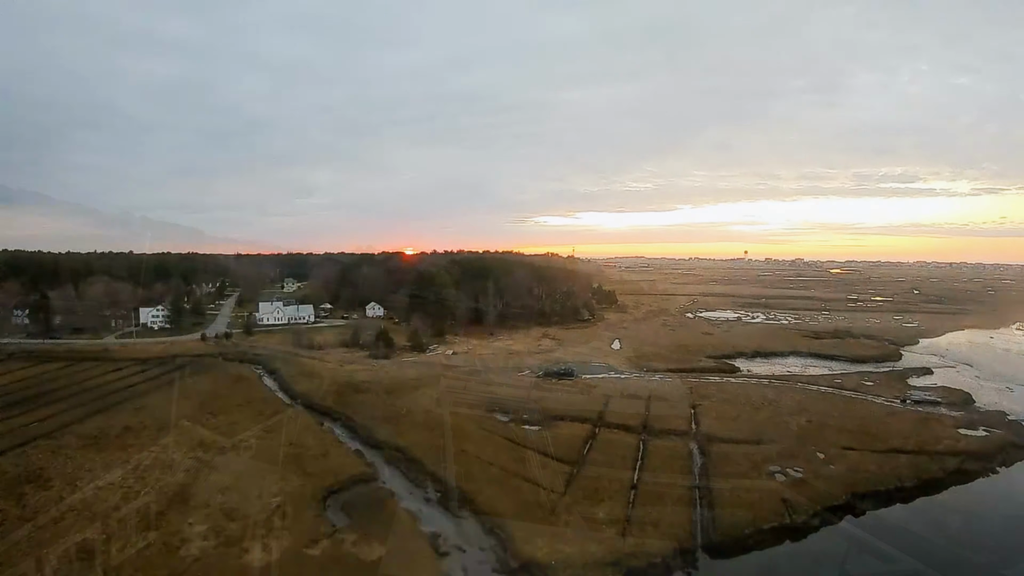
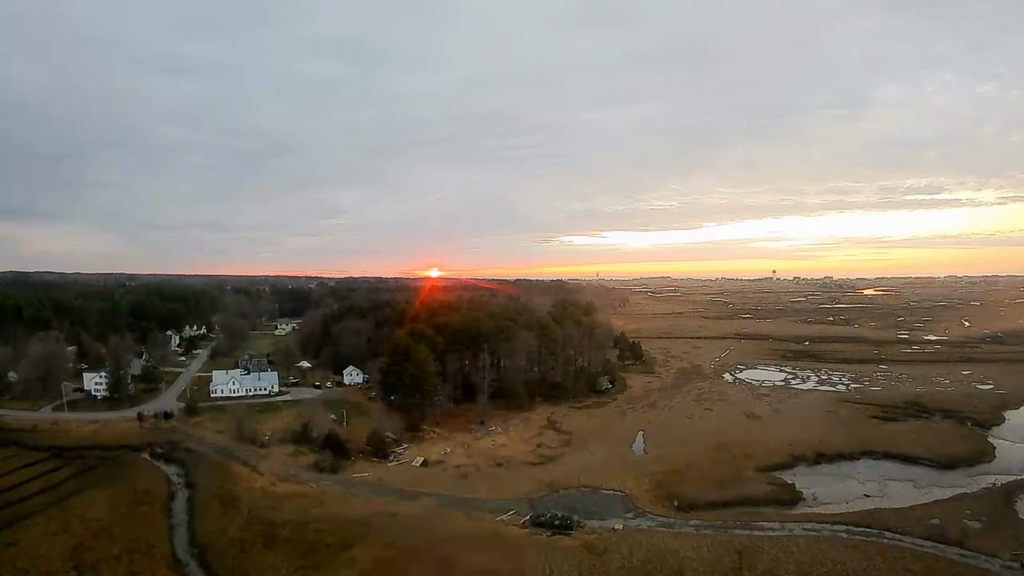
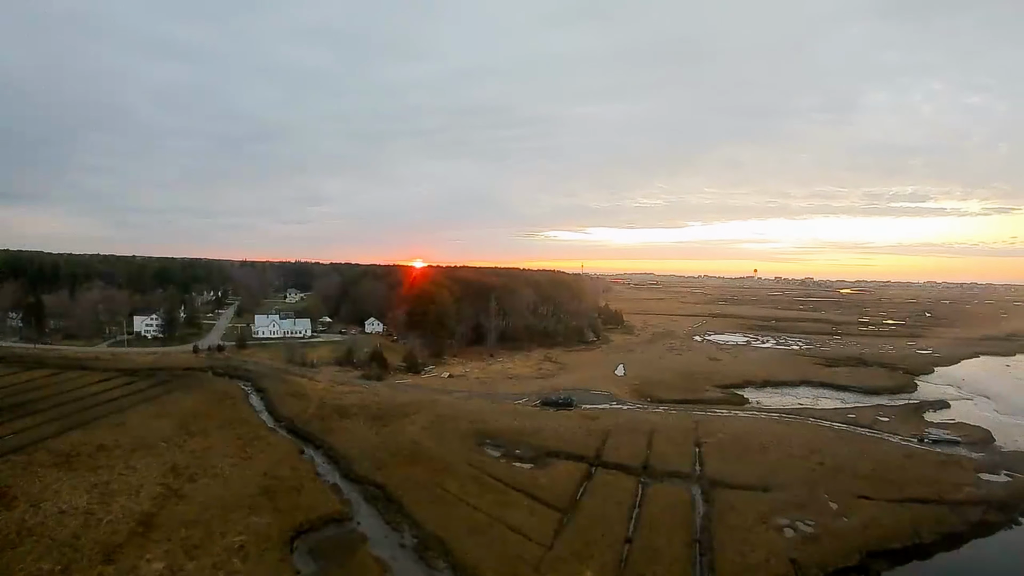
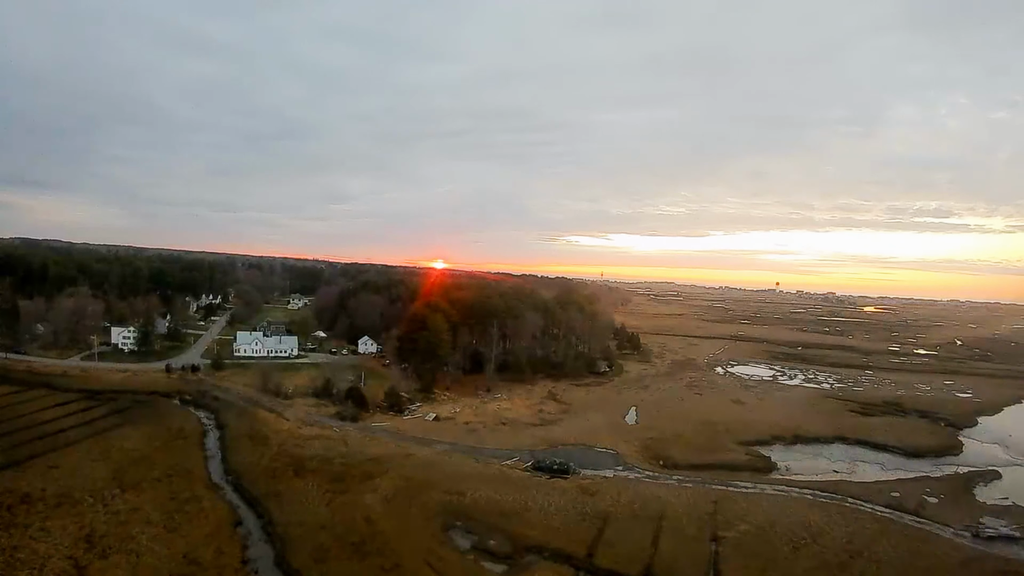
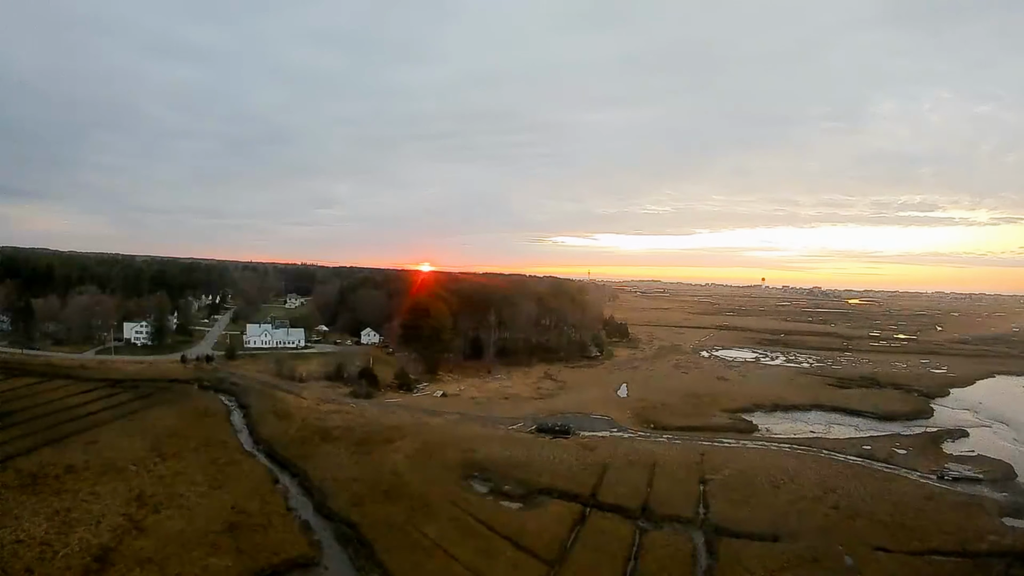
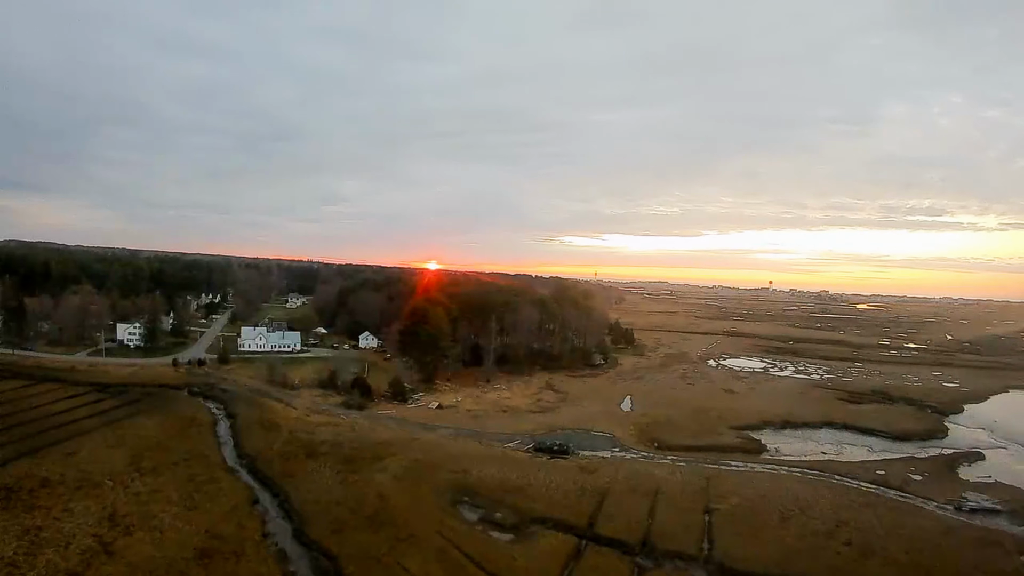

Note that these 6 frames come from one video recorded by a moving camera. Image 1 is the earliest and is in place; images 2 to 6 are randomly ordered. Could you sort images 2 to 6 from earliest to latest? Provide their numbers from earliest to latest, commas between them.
3, 5, 6, 4, 2
